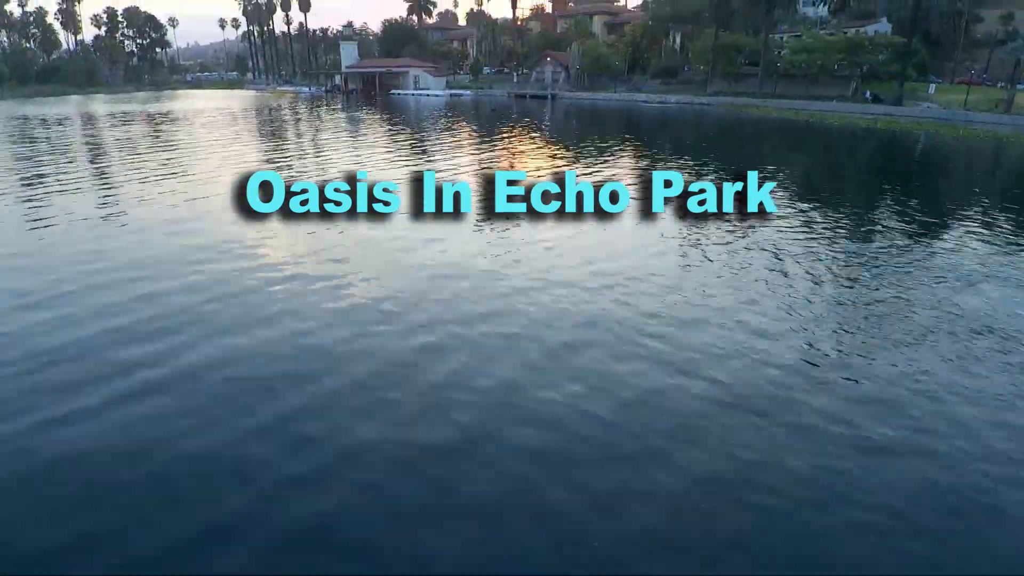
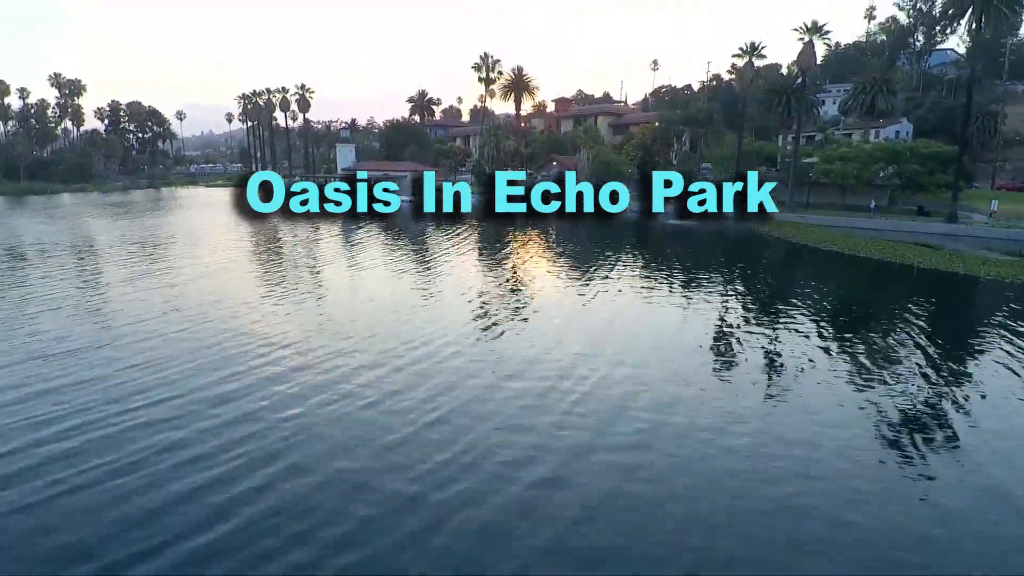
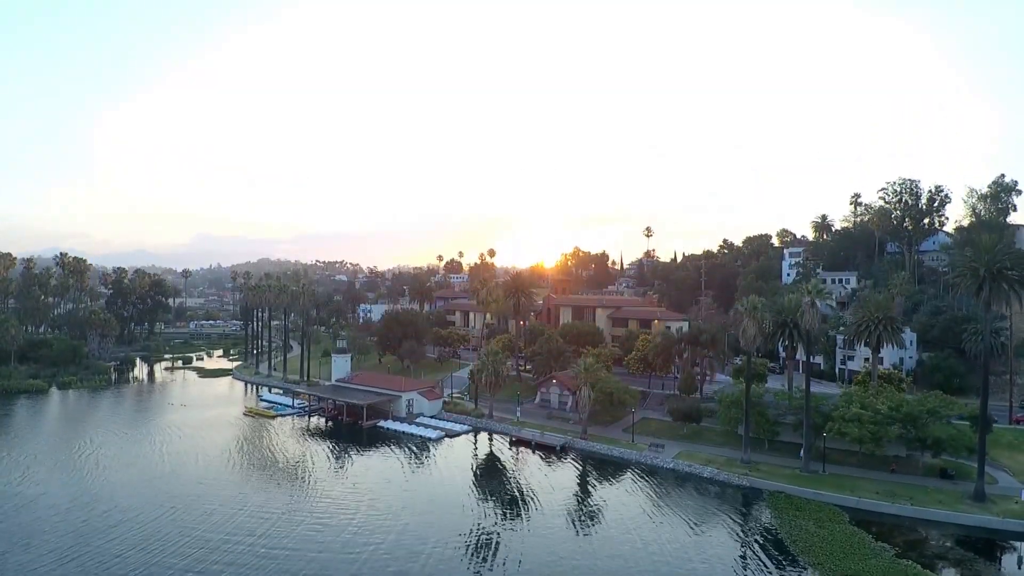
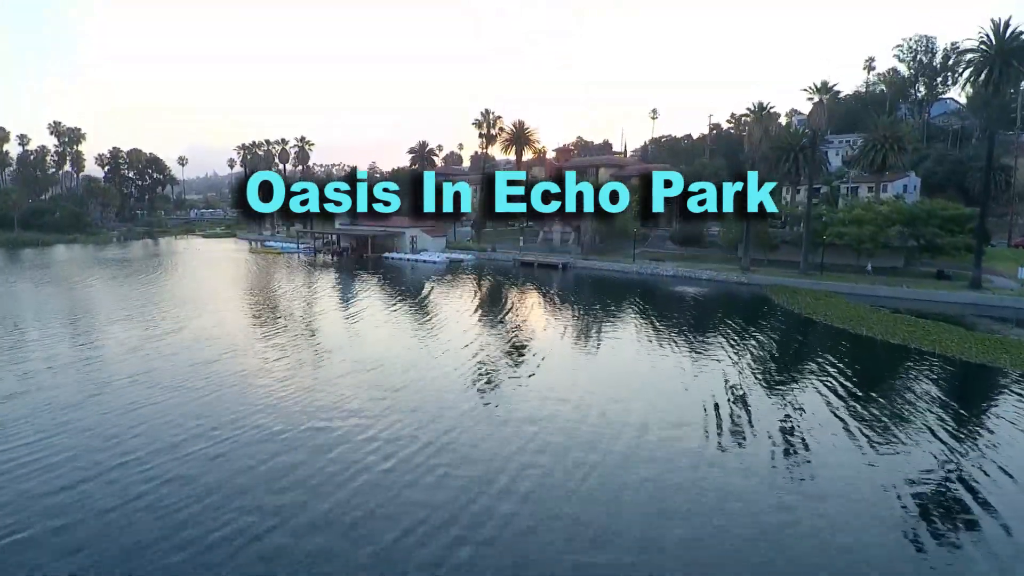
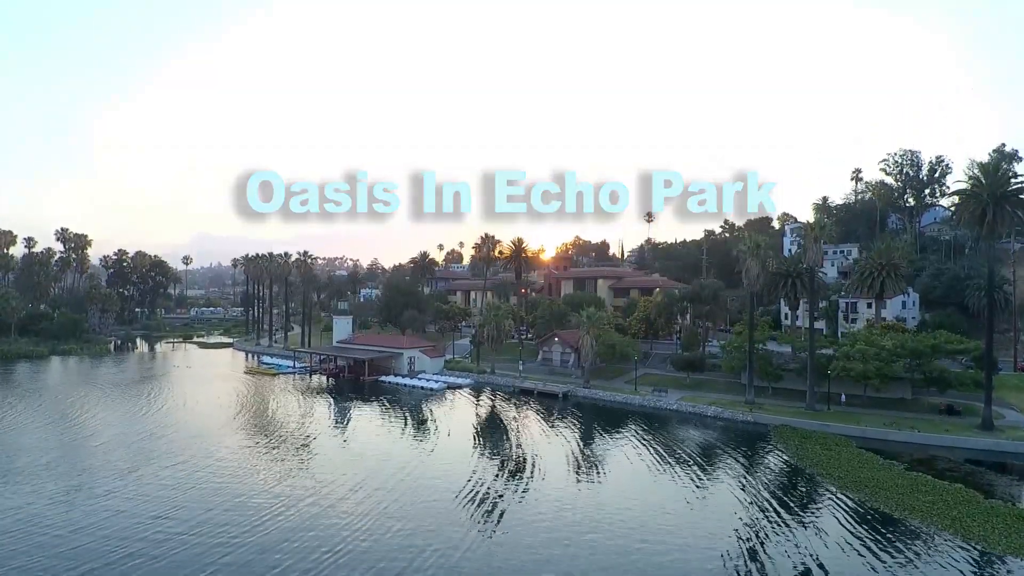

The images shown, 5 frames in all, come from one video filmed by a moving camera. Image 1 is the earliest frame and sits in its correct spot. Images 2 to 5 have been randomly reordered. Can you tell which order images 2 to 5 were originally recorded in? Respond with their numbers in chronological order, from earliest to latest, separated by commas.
2, 4, 5, 3
